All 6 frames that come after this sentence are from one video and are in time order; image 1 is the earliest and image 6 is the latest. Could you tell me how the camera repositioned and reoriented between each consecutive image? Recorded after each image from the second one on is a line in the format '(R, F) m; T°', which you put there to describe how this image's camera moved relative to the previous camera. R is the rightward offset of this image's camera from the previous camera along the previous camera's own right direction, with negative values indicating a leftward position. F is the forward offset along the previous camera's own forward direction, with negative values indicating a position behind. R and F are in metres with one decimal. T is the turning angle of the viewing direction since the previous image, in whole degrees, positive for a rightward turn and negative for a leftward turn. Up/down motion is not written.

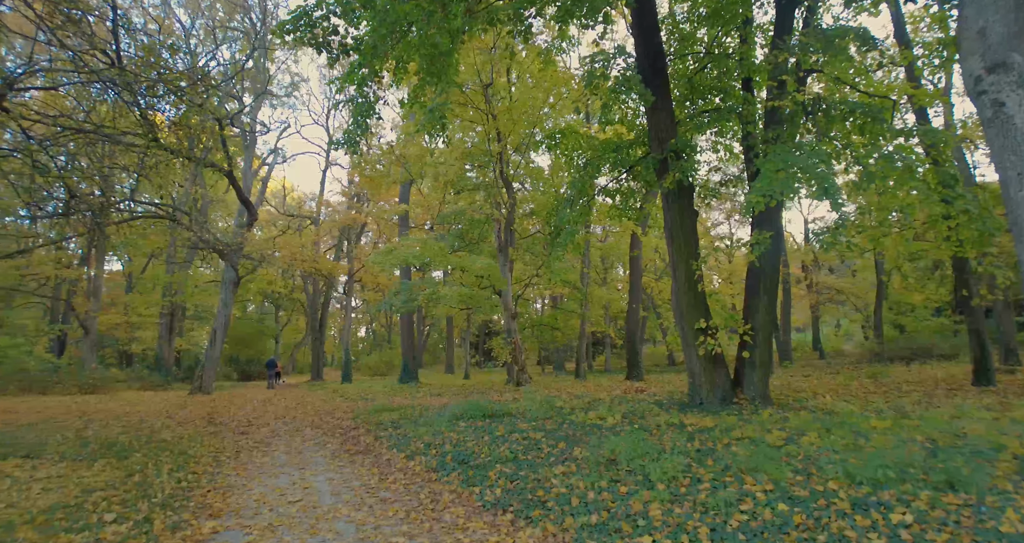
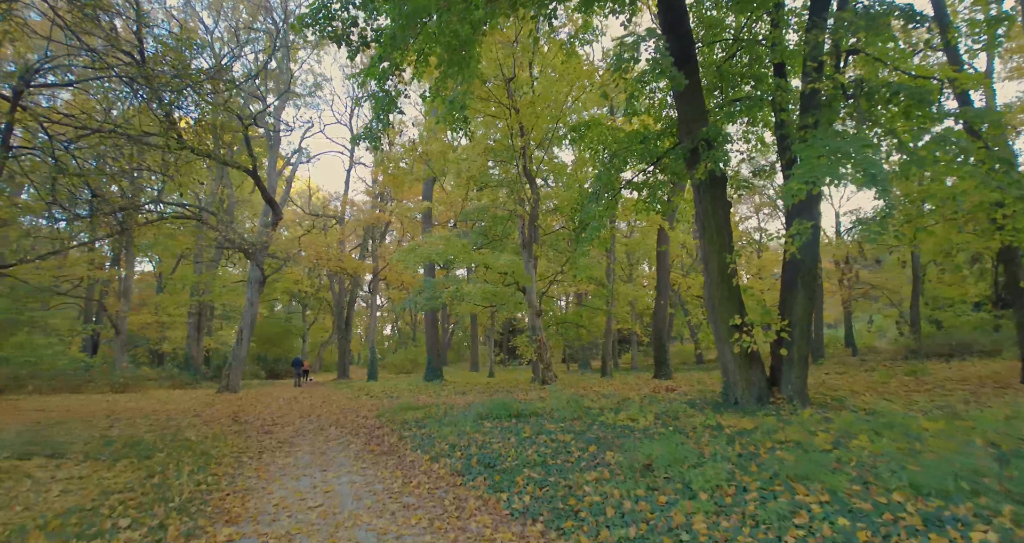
(0.0, +0.2) m; -3°
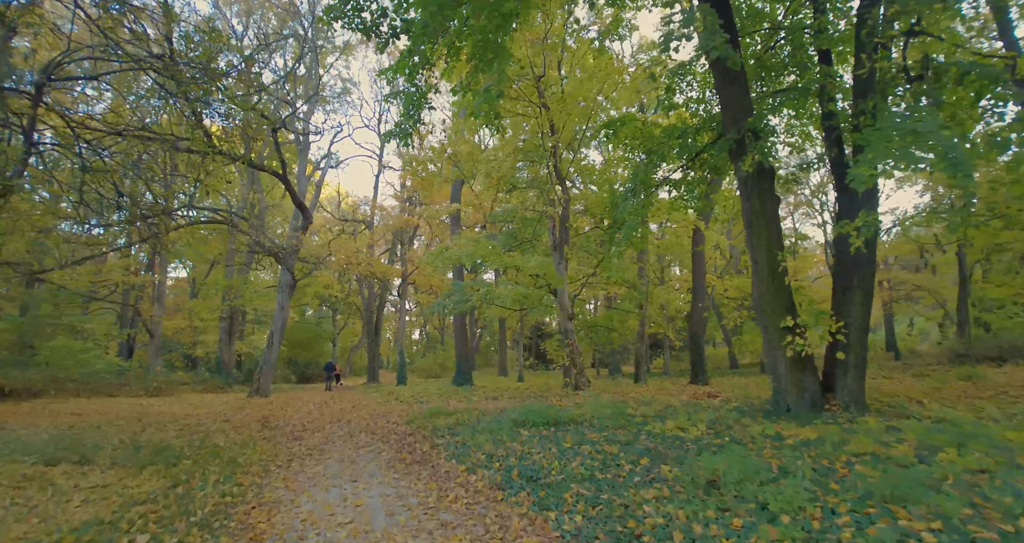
(-0.1, +0.4) m; -3°
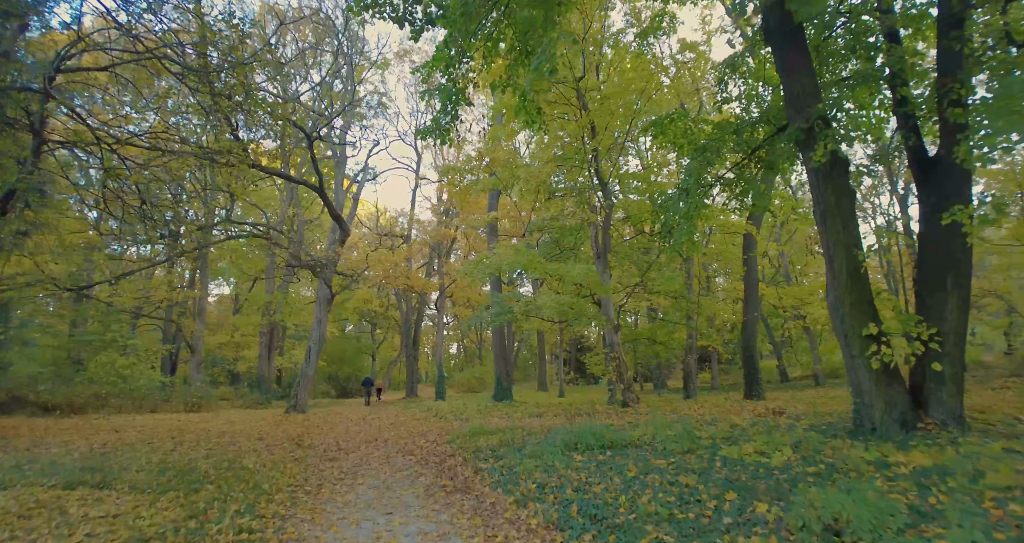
(-0.1, +0.6) m; -4°
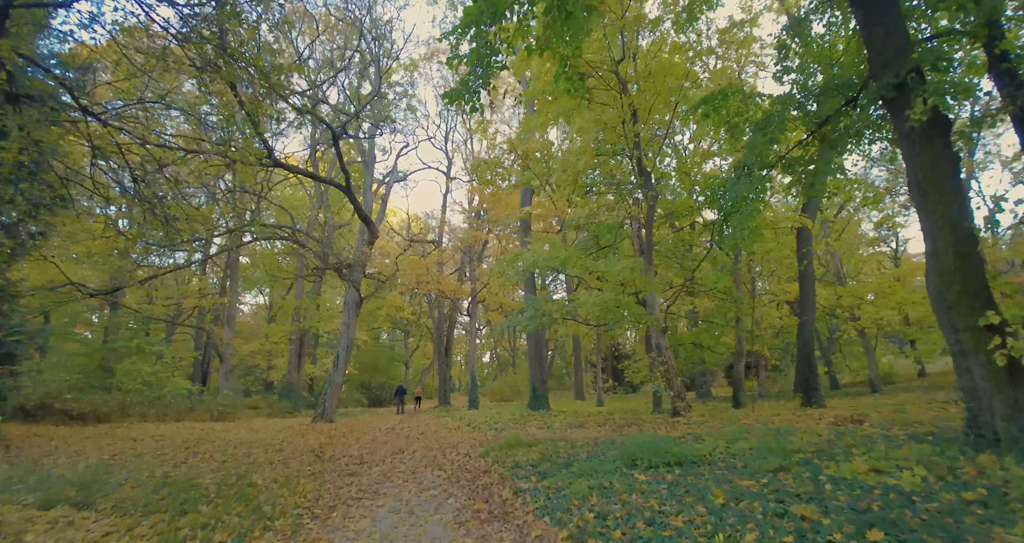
(-0.1, +0.9) m; -3°
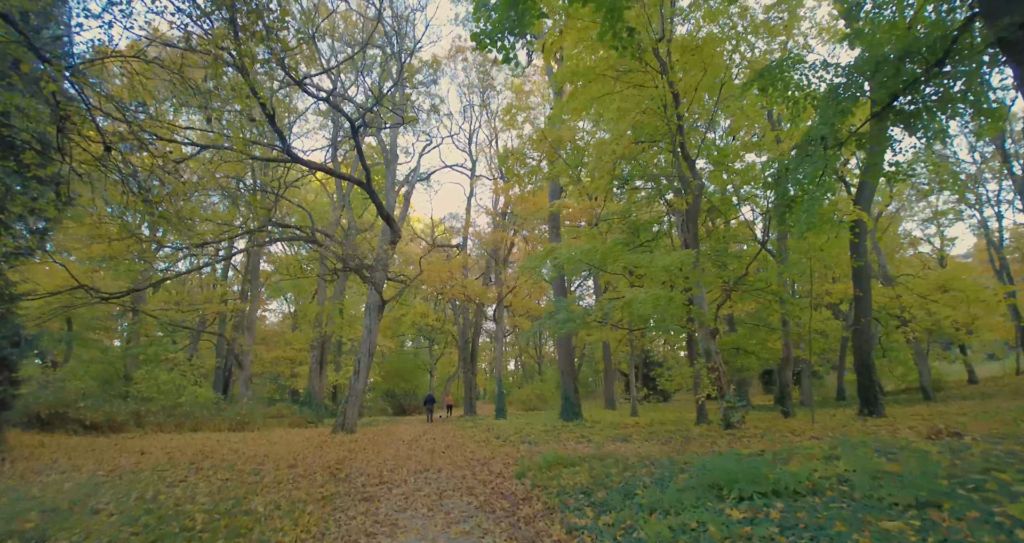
(-0.2, +0.9) m; -3°
